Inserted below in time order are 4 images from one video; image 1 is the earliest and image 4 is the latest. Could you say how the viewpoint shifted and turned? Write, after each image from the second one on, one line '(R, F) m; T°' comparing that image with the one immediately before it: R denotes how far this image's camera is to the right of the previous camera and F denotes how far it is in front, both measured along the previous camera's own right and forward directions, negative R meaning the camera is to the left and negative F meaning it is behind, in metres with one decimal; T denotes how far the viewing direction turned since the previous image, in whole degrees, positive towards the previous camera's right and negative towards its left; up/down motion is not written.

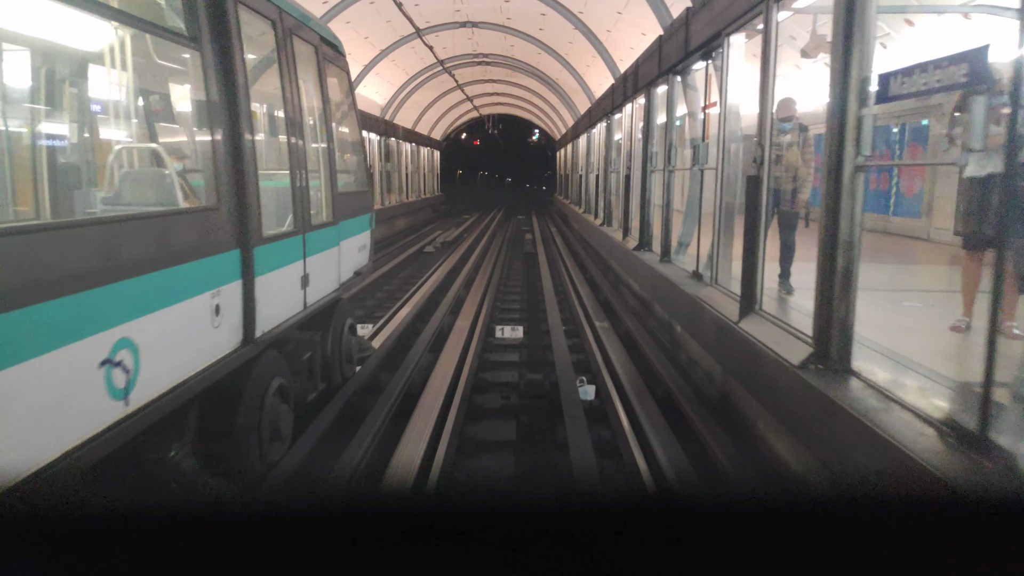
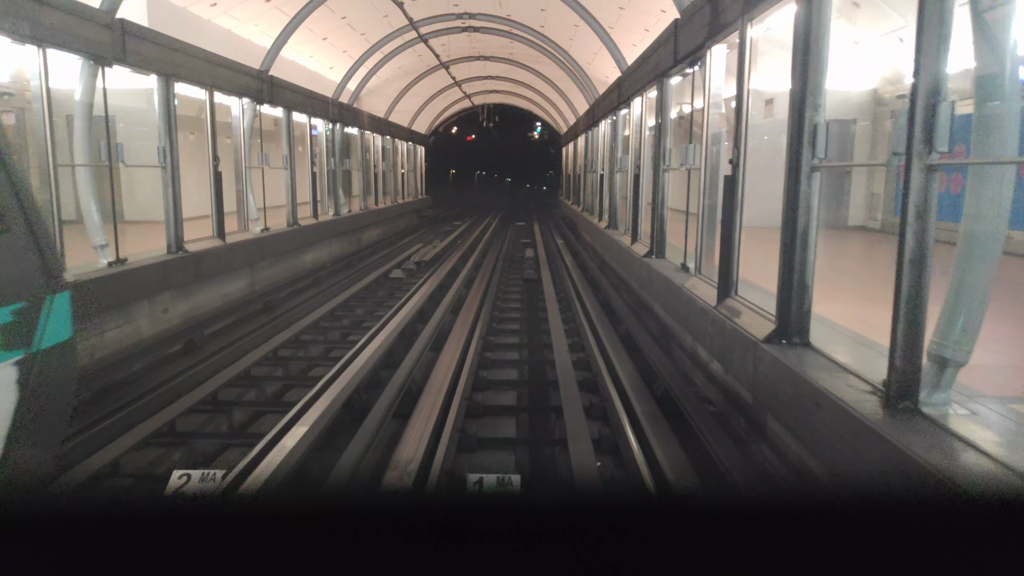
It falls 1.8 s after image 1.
(+0.1, +3.8) m; 0°
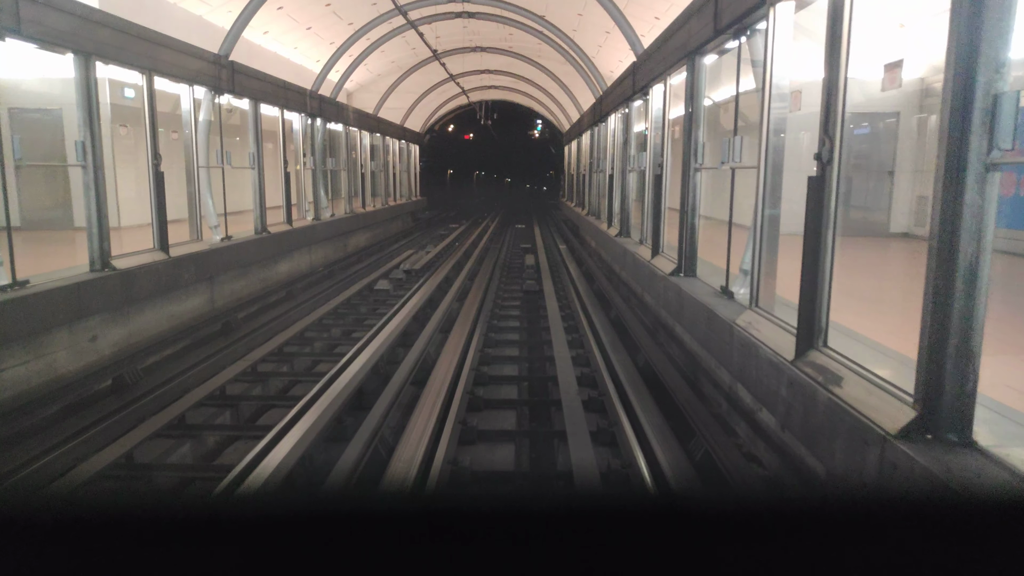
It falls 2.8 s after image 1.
(0.0, +1.2) m; 0°
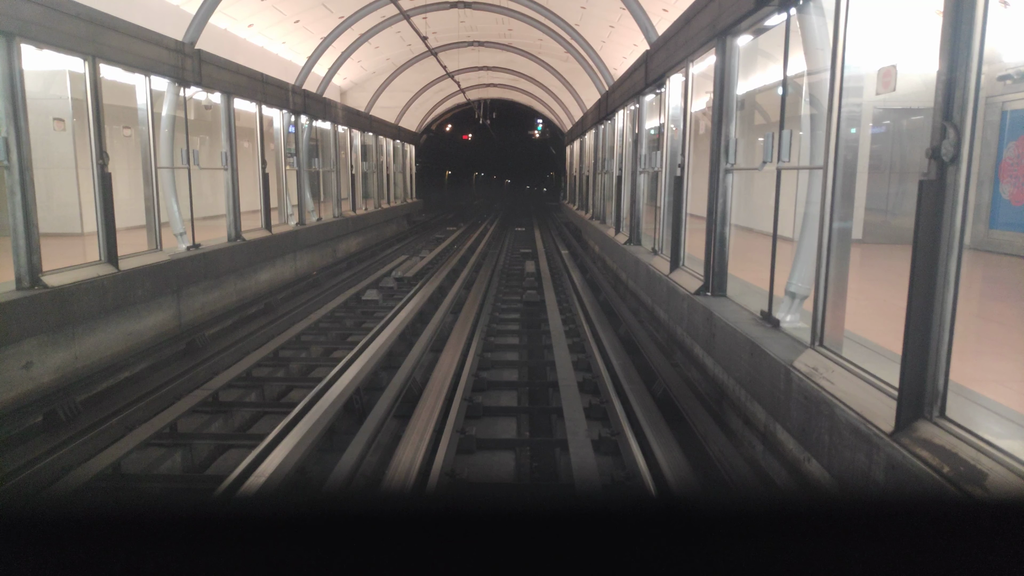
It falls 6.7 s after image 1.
(0.0, +0.8) m; 0°
